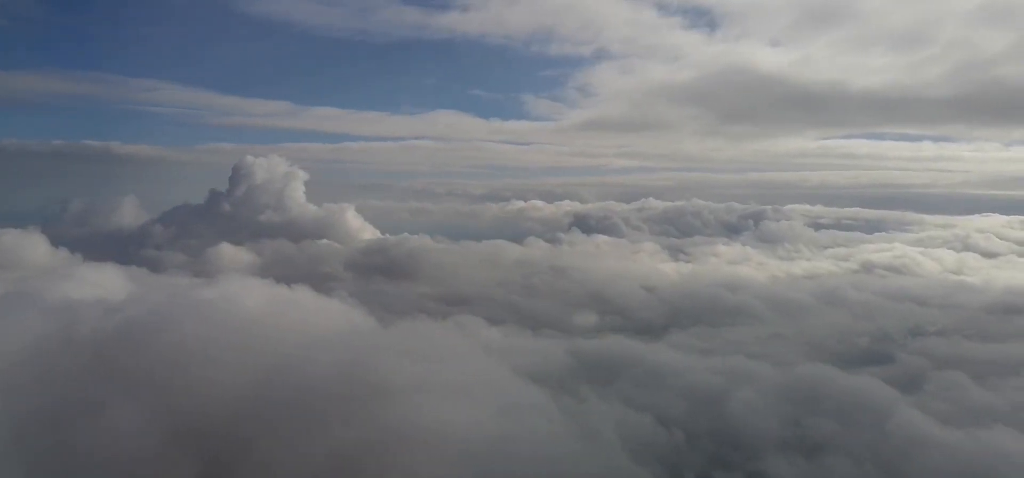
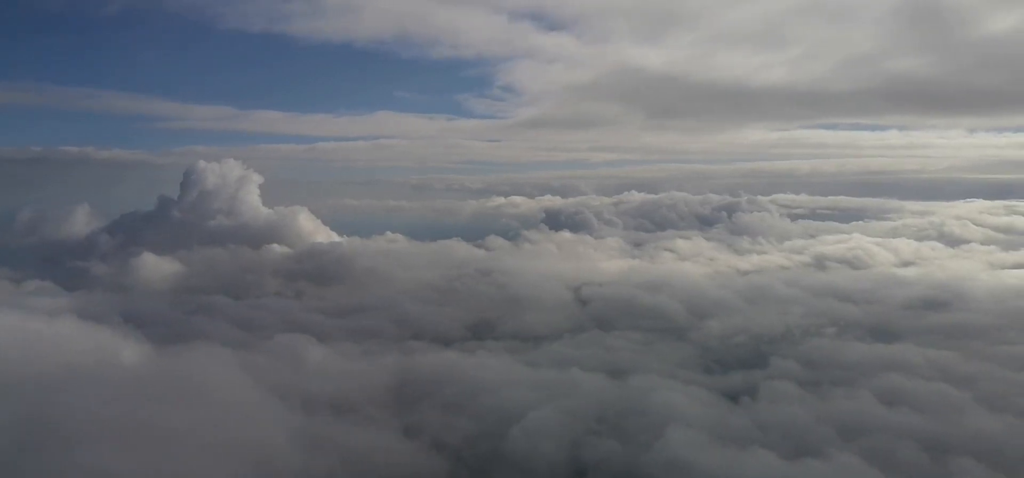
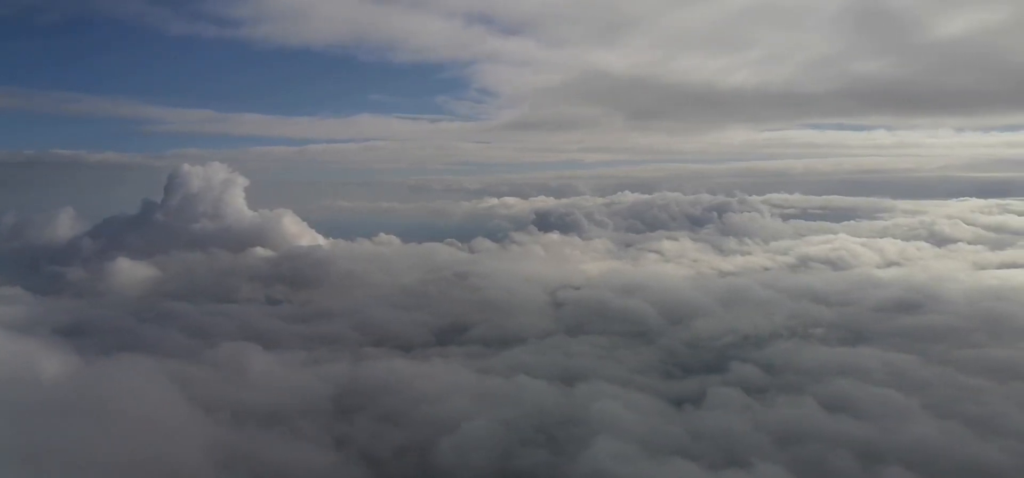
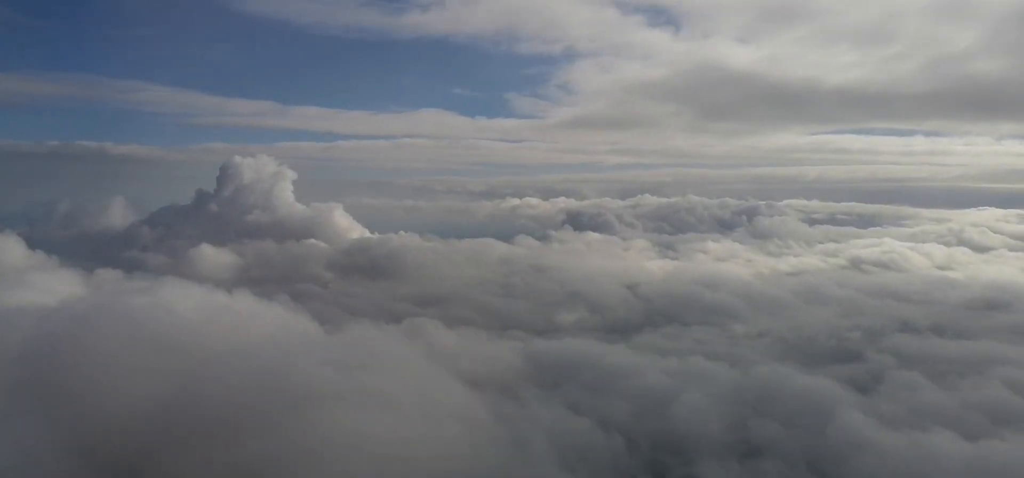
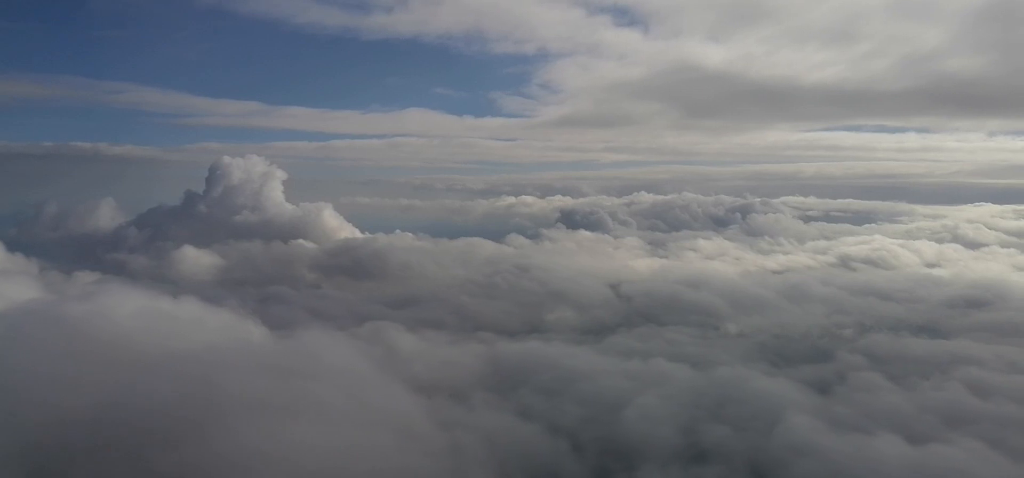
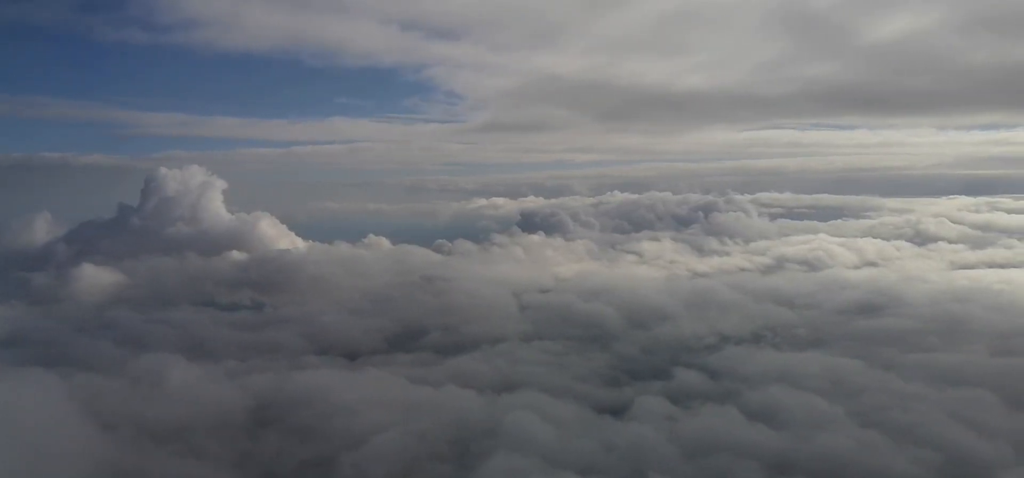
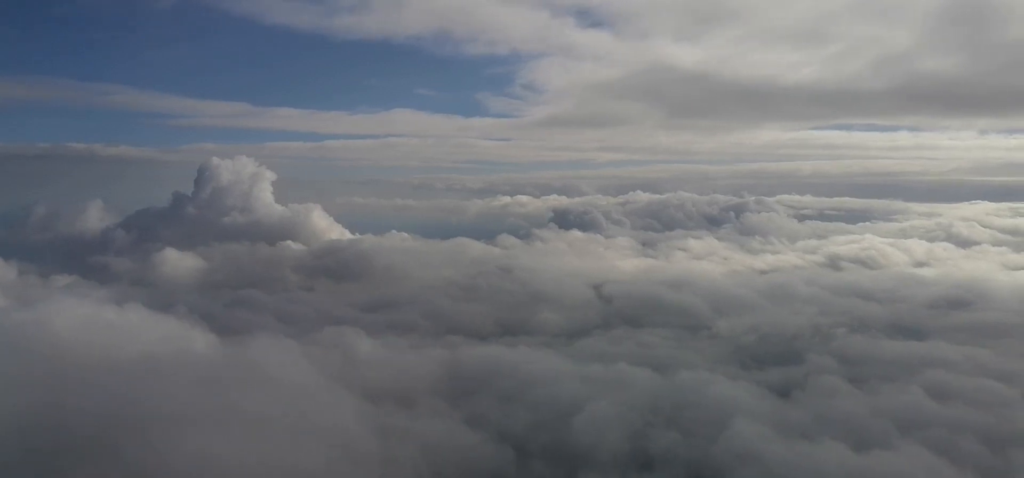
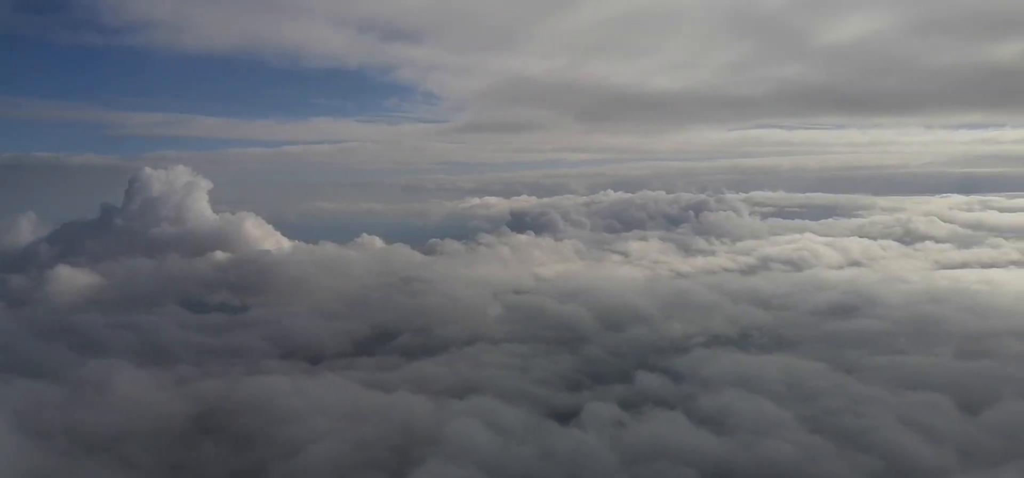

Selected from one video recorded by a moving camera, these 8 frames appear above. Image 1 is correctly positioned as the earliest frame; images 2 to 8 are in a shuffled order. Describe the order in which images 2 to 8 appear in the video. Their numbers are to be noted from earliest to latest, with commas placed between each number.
4, 5, 7, 2, 3, 6, 8
